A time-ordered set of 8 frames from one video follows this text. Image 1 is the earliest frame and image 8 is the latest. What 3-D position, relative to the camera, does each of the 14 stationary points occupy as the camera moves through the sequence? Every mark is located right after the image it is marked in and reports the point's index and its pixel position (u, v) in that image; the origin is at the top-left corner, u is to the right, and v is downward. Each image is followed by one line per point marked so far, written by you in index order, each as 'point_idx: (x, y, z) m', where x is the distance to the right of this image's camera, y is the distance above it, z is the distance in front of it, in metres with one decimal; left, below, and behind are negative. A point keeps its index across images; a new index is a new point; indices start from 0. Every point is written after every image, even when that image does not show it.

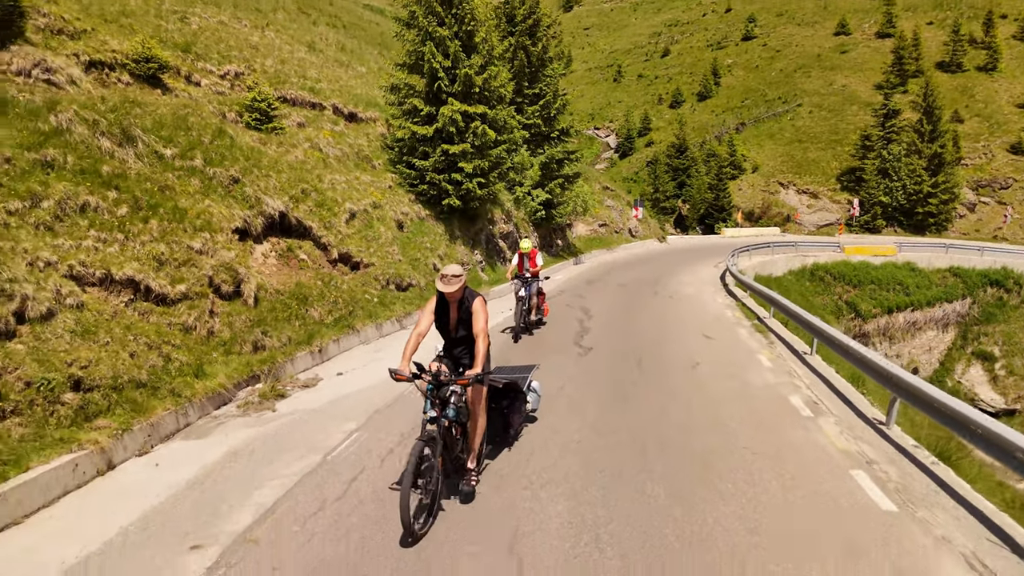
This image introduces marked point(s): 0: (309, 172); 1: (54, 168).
0: (-3.5, +2.0, +12.9) m
1: (-4.8, +1.3, +7.7) m
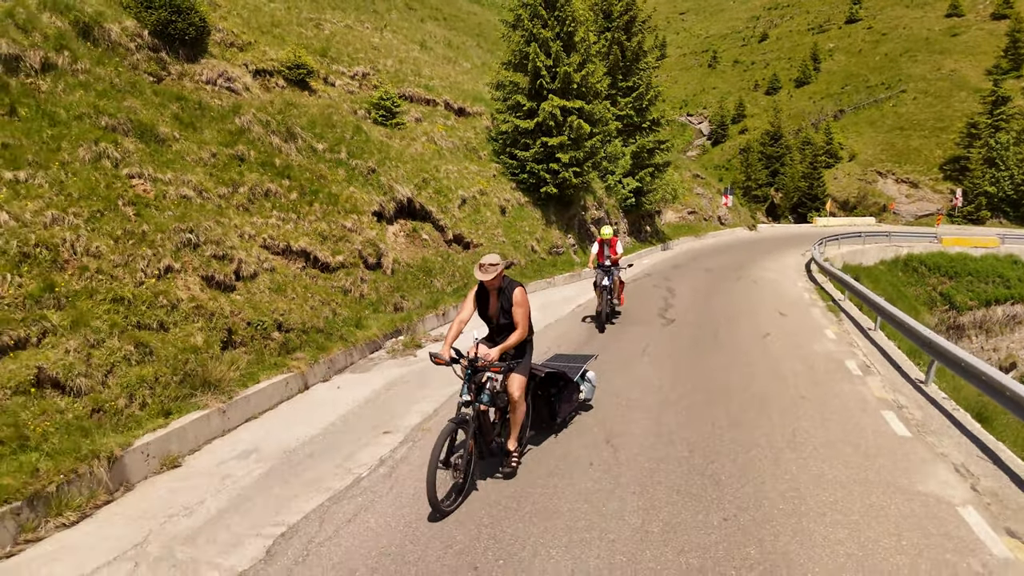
0: (-1.6, +2.5, +14.7) m
1: (-3.6, +1.7, +9.7) m
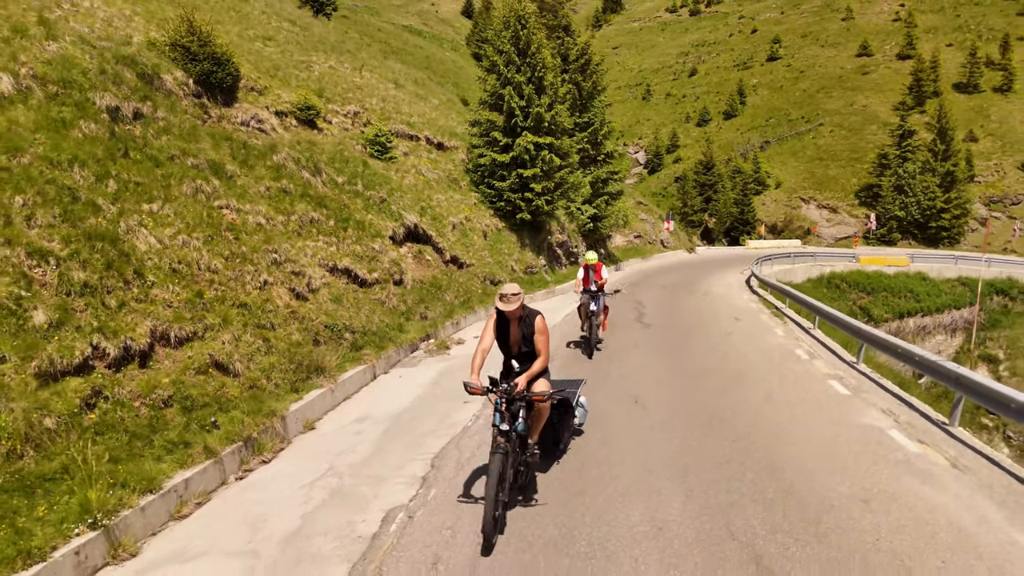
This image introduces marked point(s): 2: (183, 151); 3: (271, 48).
0: (-2.0, +2.1, +16.5) m
1: (-3.4, +1.5, +11.3) m
2: (-4.3, +1.8, +9.8) m
3: (-6.2, +6.2, +19.0) m
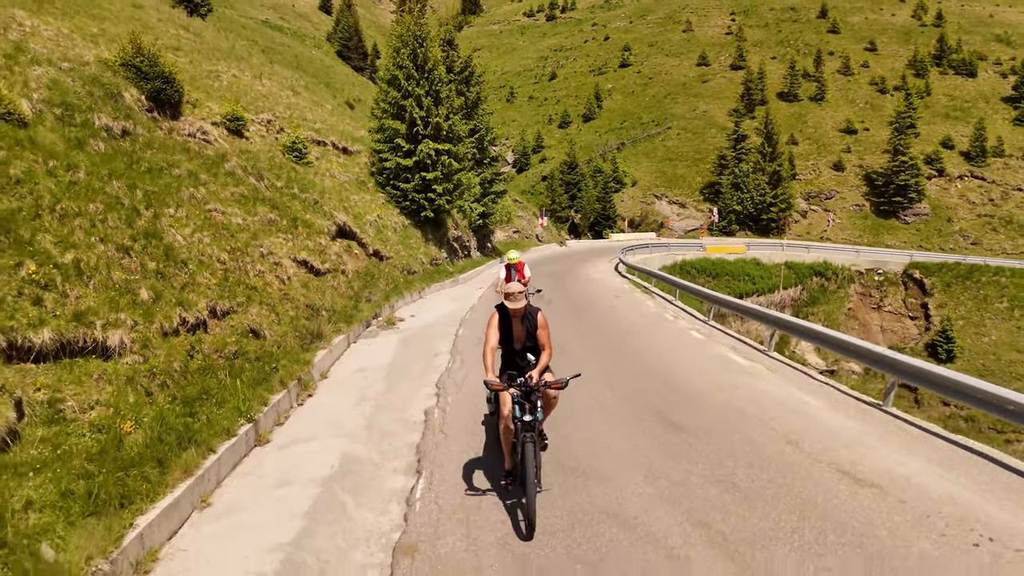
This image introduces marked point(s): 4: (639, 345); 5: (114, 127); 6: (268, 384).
0: (-4.3, +2.3, +18.5) m
1: (-4.7, +1.7, +13.2) m
2: (-5.3, +2.0, +11.5) m
3: (-9.0, +6.3, +20.2) m
4: (+1.8, -0.8, +10.7) m
5: (-6.1, +2.4, +11.3) m
6: (-2.5, -1.0, +7.5) m
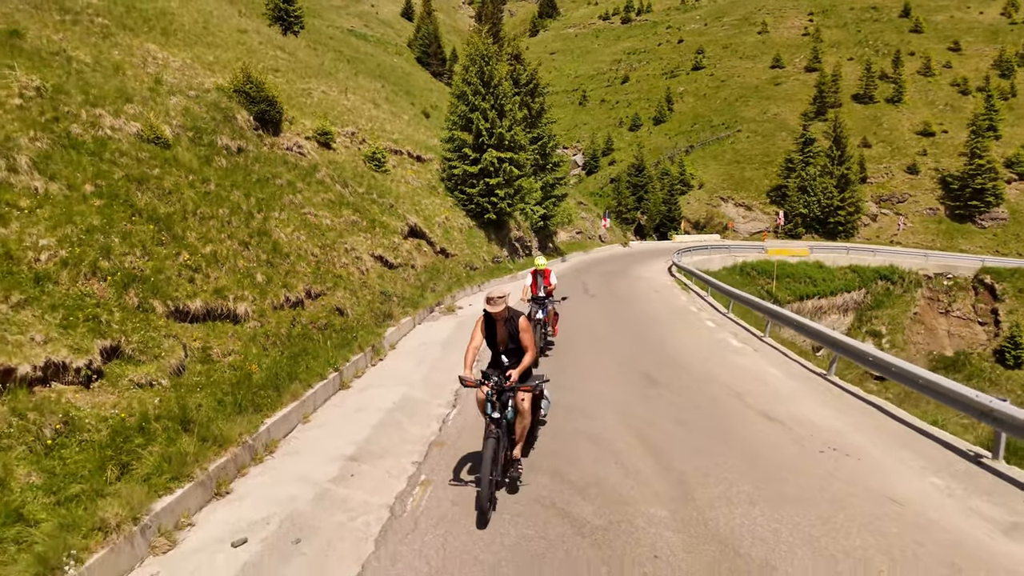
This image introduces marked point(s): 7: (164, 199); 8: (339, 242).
0: (-2.8, +2.5, +20.9) m
1: (-3.8, +1.9, +15.7) m
2: (-4.6, +2.2, +14.1) m
3: (-7.3, +6.6, +23.1) m
4: (+2.5, -0.7, +12.6) m
5: (-5.3, +2.7, +13.9) m
6: (-2.2, -0.8, +9.8) m
7: (-4.8, +1.2, +10.1) m
8: (-3.2, +0.9, +13.6) m
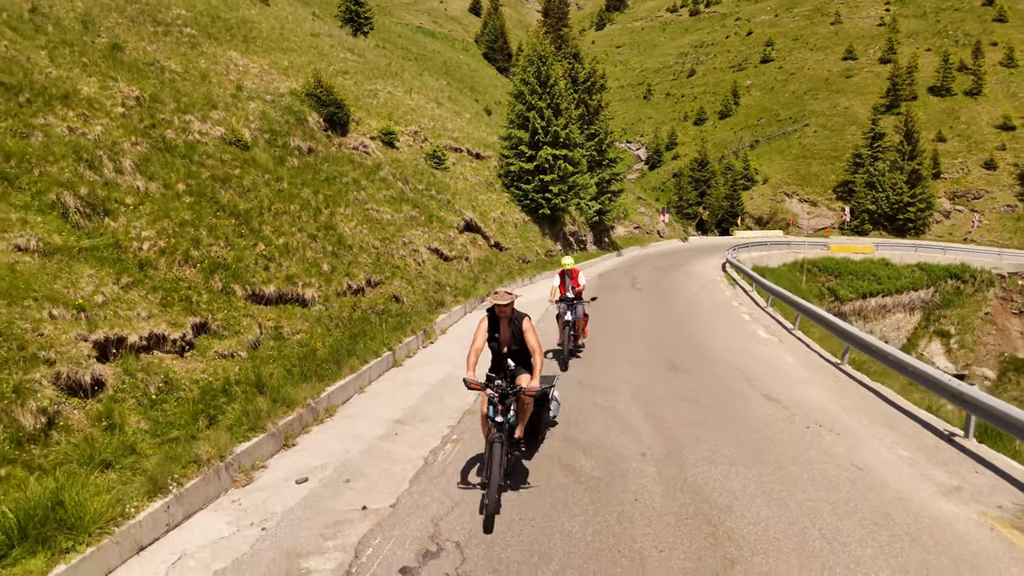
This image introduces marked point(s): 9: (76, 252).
0: (-1.2, +2.8, +22.0) m
1: (-2.7, +2.1, +16.9) m
2: (-3.6, +2.4, +15.4) m
3: (-5.4, +6.9, +24.5) m
4: (+3.2, -0.6, +13.3) m
5: (-4.3, +2.9, +15.3) m
6: (-1.6, -0.6, +10.9) m
7: (-4.1, +1.4, +11.4) m
8: (-2.3, +1.1, +14.7) m
9: (-4.6, +0.4, +7.8) m
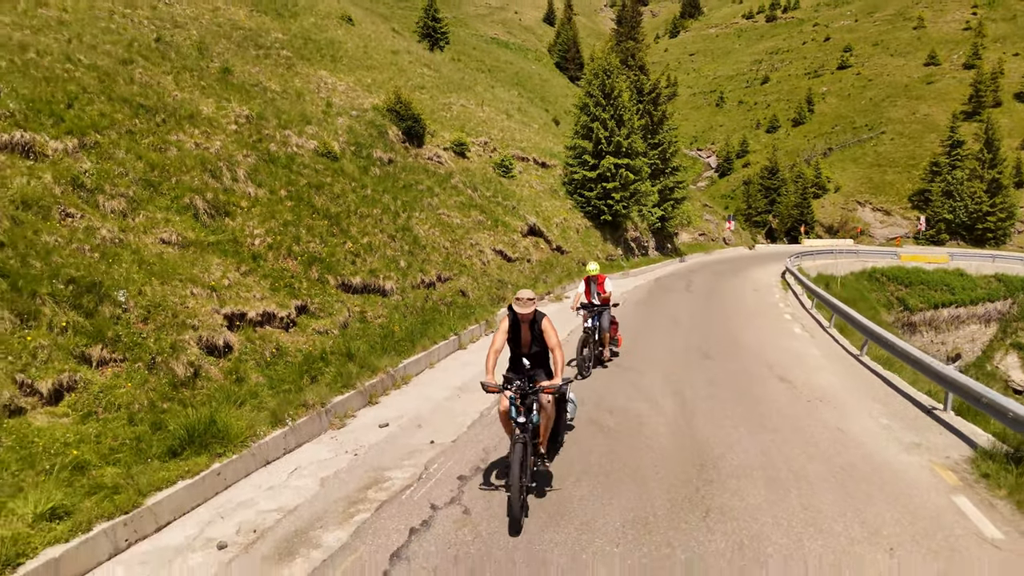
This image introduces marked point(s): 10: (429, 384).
0: (+0.8, +2.8, +23.5) m
1: (-1.2, +2.2, +18.5) m
2: (-2.2, +2.5, +17.1) m
3: (-3.1, +6.9, +26.4) m
4: (+4.3, -0.6, +14.3) m
5: (-2.9, +3.0, +17.0) m
6: (-0.7, -0.5, +12.4) m
7: (-3.2, +1.5, +13.1) m
8: (-1.0, +1.1, +16.3) m
9: (-4.0, +0.6, +9.6) m
10: (-1.0, -1.2, +8.9) m
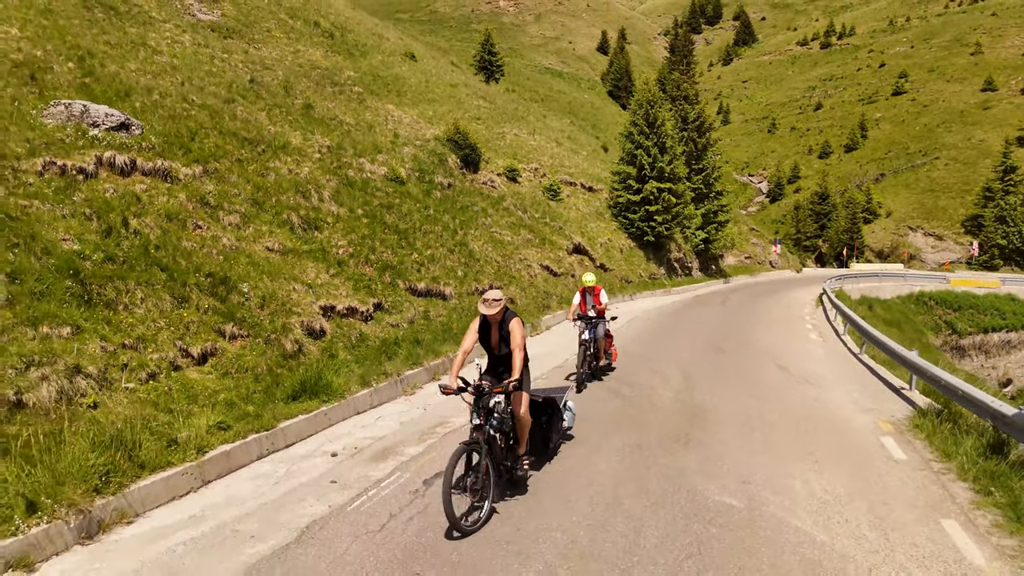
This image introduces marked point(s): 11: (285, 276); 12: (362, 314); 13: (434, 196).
0: (+2.4, +2.2, +25.3) m
1: (+0.1, +1.8, +20.4) m
2: (-1.0, +2.2, +19.1) m
3: (-1.2, +6.3, +28.6) m
4: (+5.3, -0.8, +15.7) m
5: (-1.7, +2.7, +19.1) m
6: (+0.1, -0.7, +14.2) m
7: (-2.3, +1.4, +15.2) m
8: (+0.1, +0.9, +18.2) m
9: (-3.4, +0.6, +11.7) m
10: (-0.4, -1.2, +10.8) m
11: (-3.3, +0.2, +10.6) m
12: (-2.3, -0.4, +11.2) m
13: (-1.9, +2.2, +17.6) m
